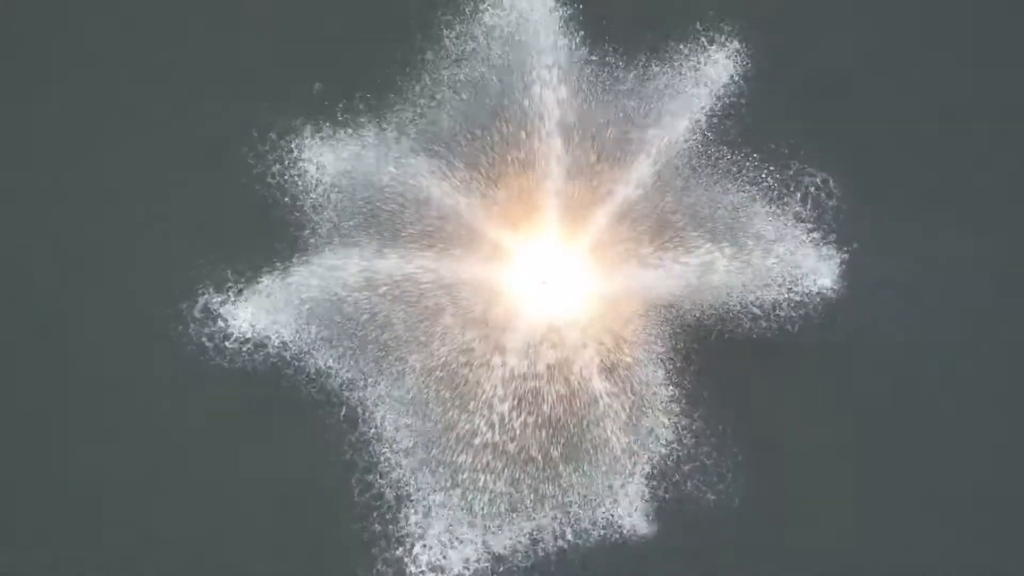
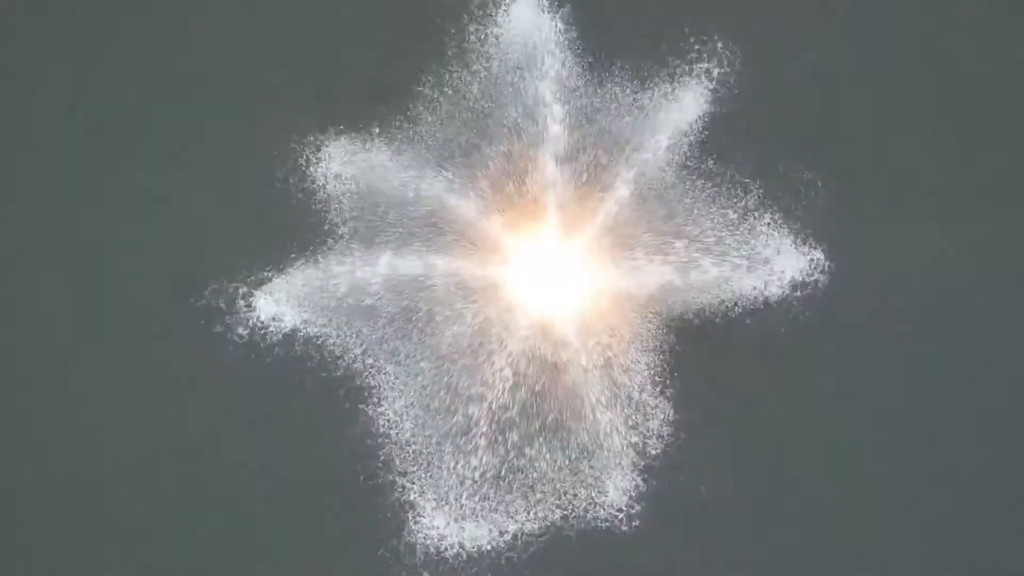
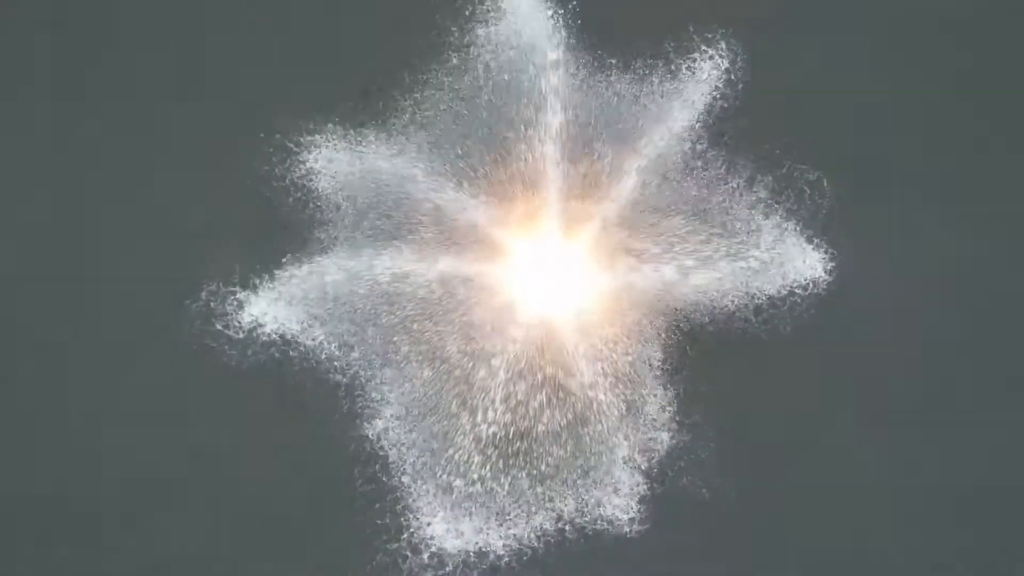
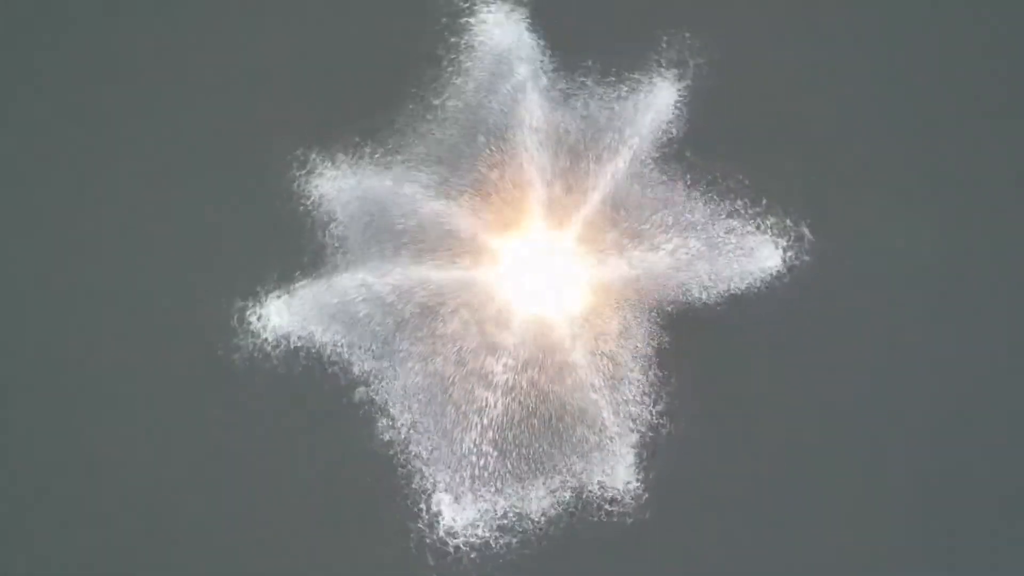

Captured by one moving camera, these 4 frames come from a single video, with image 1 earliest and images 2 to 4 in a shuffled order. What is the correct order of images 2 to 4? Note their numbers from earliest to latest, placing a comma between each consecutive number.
3, 2, 4
